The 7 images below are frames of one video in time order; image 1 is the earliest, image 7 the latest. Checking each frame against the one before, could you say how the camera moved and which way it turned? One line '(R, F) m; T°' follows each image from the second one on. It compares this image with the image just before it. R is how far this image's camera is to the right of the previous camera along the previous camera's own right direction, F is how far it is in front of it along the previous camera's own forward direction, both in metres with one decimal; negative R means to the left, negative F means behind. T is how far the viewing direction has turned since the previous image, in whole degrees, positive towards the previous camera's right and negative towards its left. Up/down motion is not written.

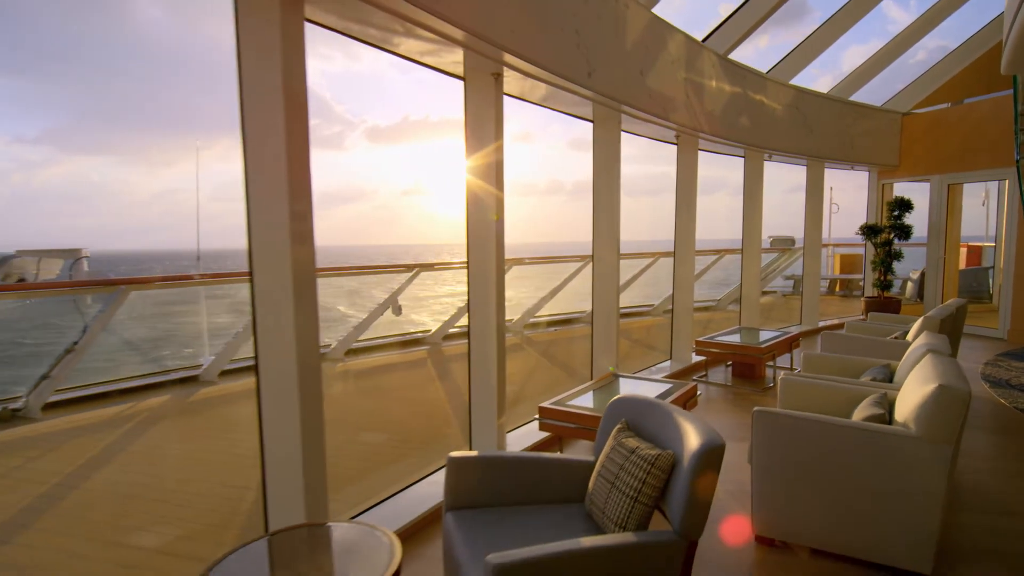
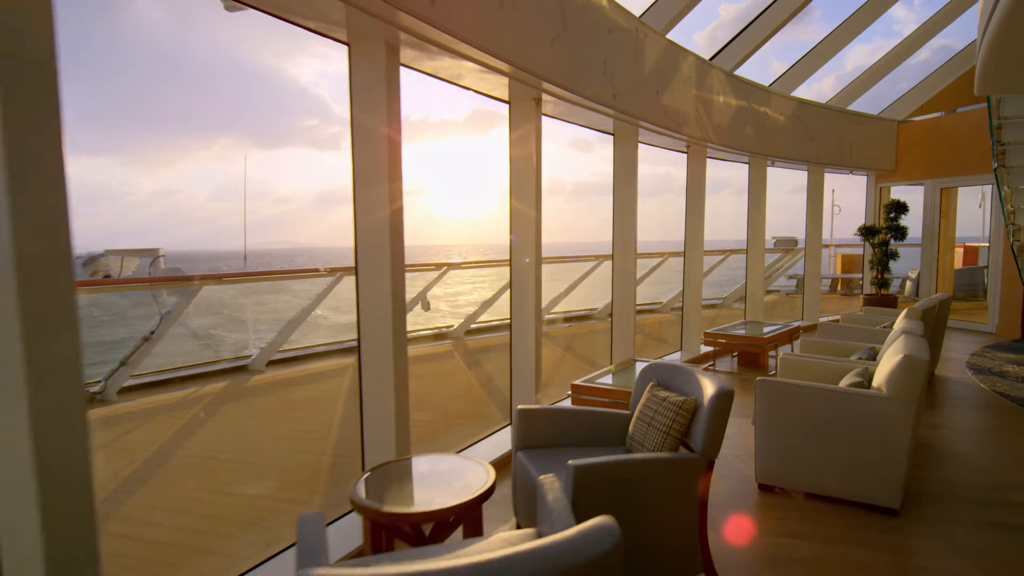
(-0.2, -0.5) m; 0°
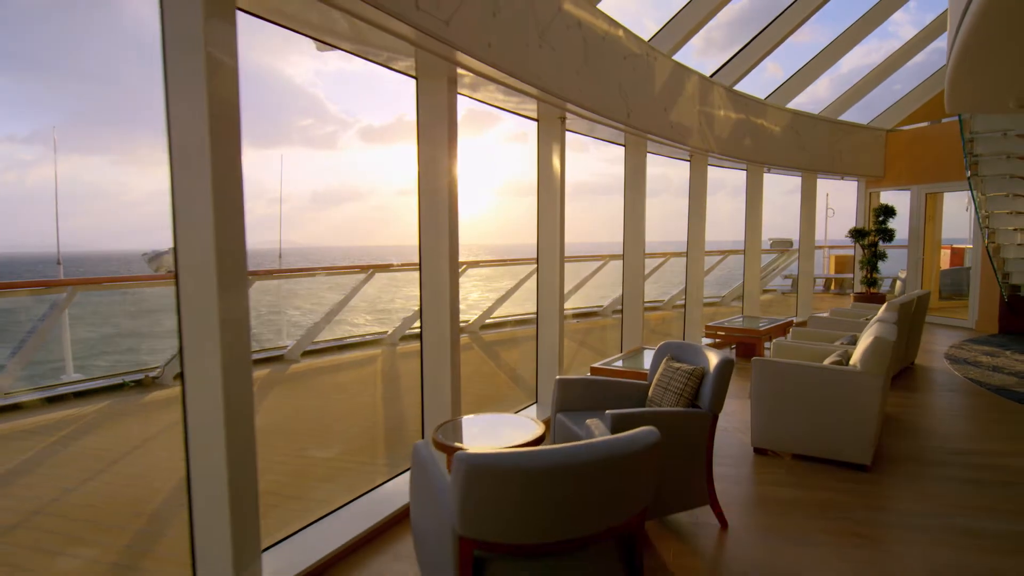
(-0.2, -0.5) m; 0°
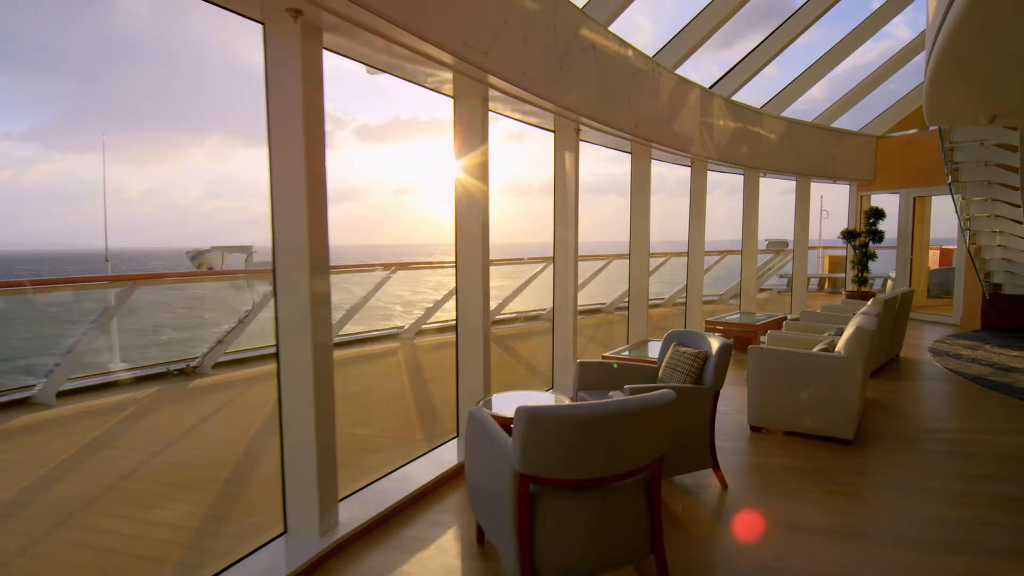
(-0.2, -0.4) m; 0°
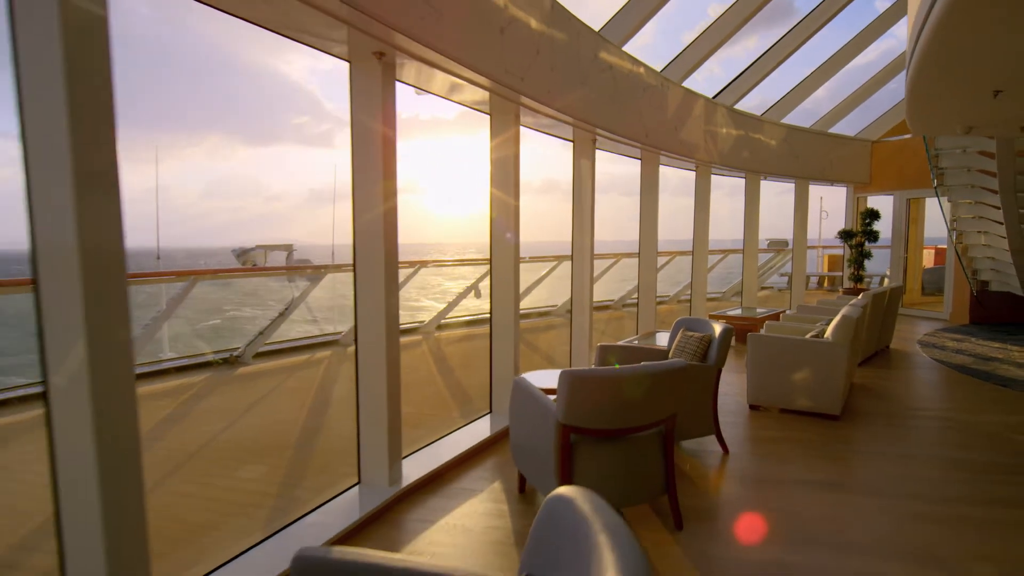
(-0.2, -0.5) m; 0°
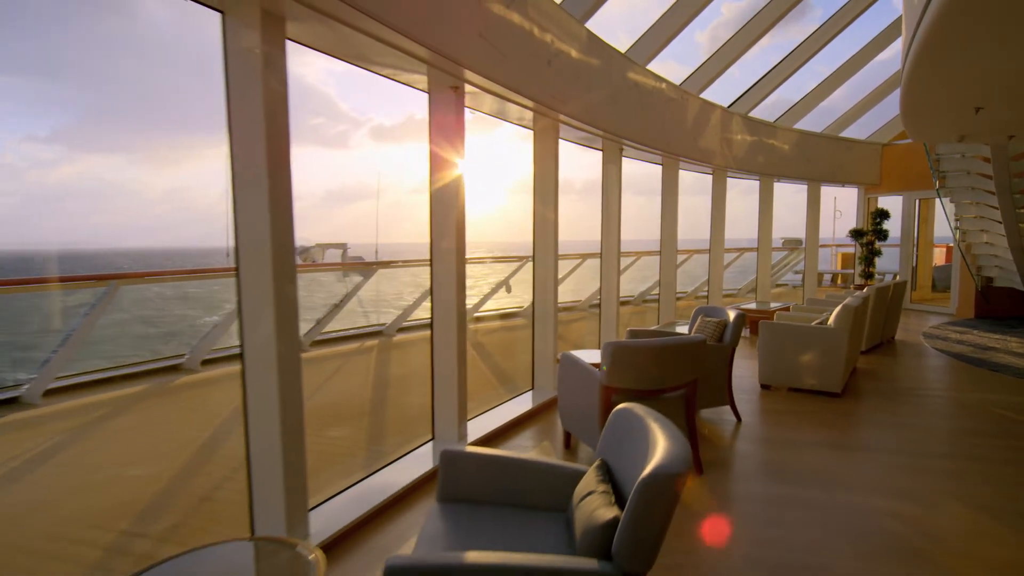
(-0.2, -0.6) m; -1°
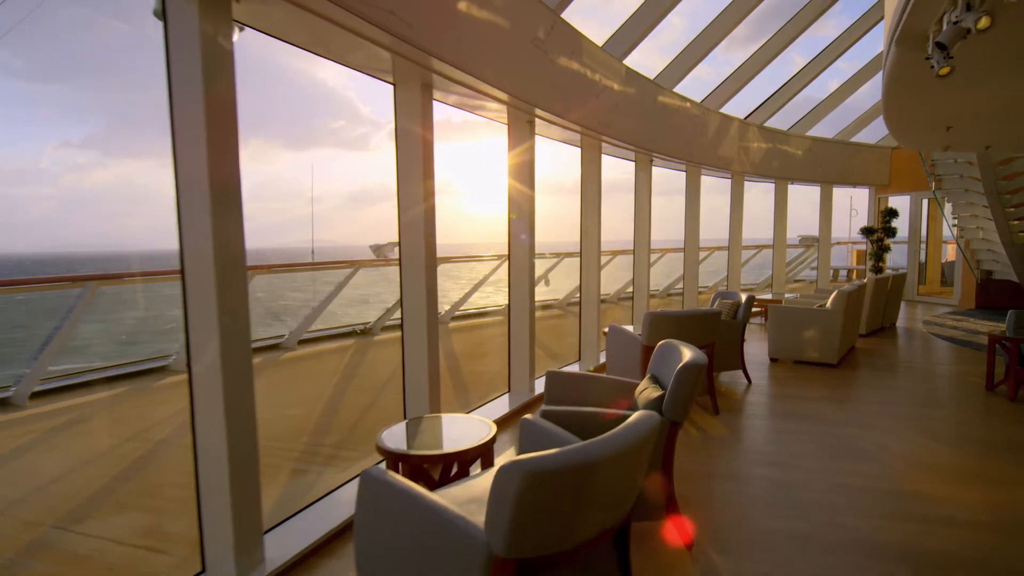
(-0.3, -1.0) m; -2°
